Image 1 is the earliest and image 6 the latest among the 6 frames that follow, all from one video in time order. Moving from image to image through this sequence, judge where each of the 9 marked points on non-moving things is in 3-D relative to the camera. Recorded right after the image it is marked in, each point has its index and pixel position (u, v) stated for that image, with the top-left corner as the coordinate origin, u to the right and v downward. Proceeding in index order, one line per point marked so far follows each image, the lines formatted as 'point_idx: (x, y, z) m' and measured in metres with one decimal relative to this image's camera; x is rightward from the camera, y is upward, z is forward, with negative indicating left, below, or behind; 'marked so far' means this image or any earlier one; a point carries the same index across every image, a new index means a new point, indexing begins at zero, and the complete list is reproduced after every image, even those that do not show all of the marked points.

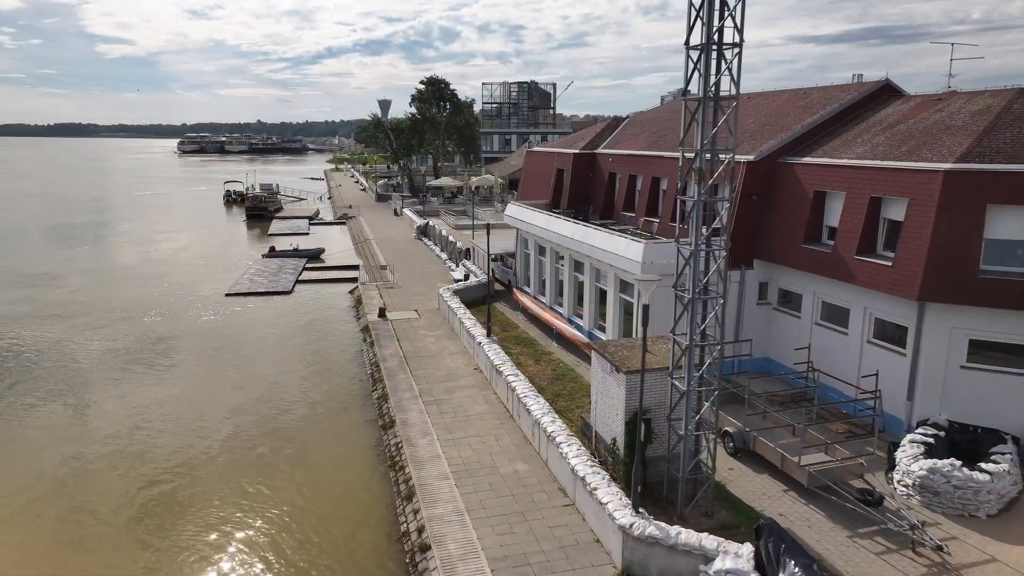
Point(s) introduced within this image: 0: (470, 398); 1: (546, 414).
0: (-0.7, -1.8, +17.6) m
1: (+0.5, -1.7, +14.6) m
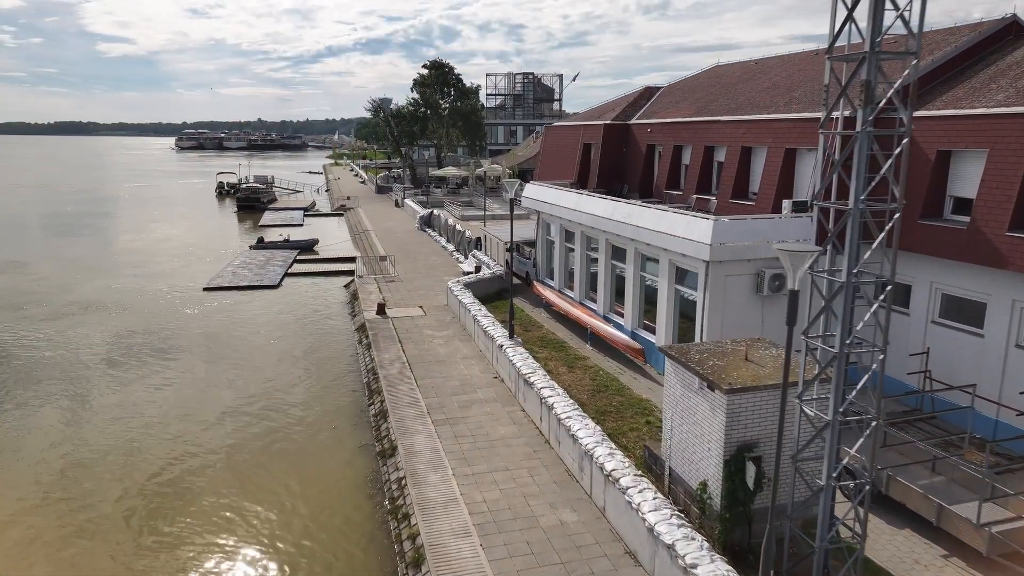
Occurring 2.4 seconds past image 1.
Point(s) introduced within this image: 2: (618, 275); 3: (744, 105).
0: (-0.3, -1.6, +13.9) m
1: (+0.9, -1.6, +10.9) m
2: (+1.8, +0.2, +18.4) m
3: (+4.0, +3.2, +18.7) m
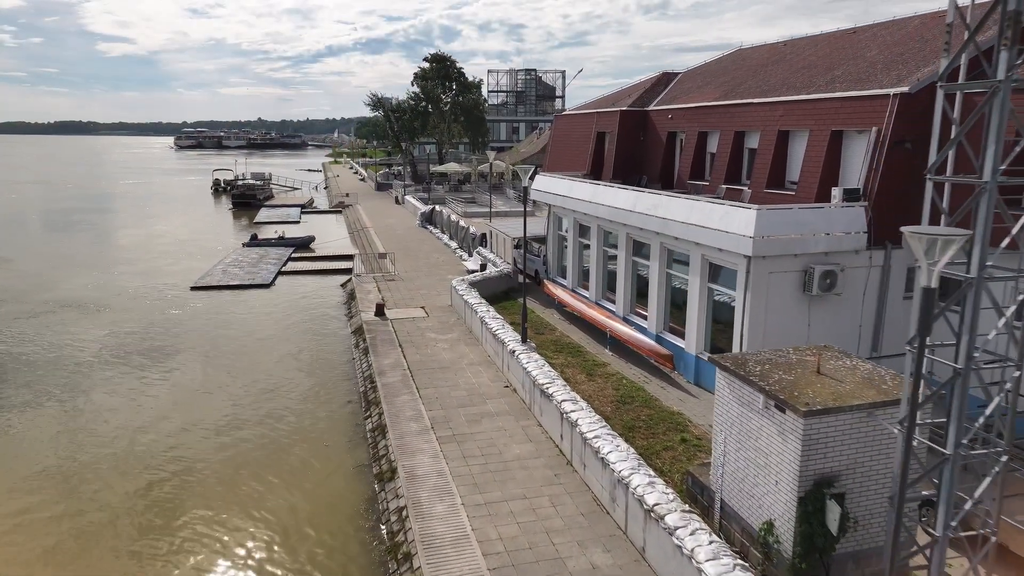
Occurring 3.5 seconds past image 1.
0: (-0.1, -1.6, +12.2) m
1: (+1.0, -1.5, +9.2) m
2: (+2.0, +0.2, +16.7) m
3: (+4.2, +3.2, +17.1) m
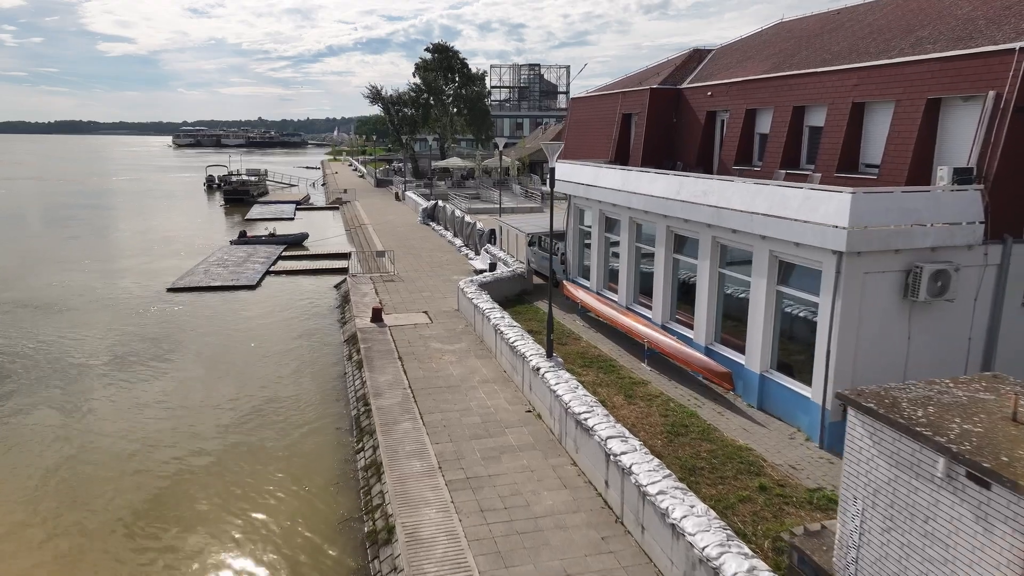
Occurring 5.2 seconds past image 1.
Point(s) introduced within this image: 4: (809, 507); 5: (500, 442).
0: (+0.2, -1.7, +9.7) m
1: (+1.3, -1.6, +6.7) m
2: (+2.2, +0.2, +14.2) m
3: (+4.4, +3.1, +14.5) m
4: (+2.4, -1.7, +8.6) m
5: (-0.1, -1.5, +10.7) m
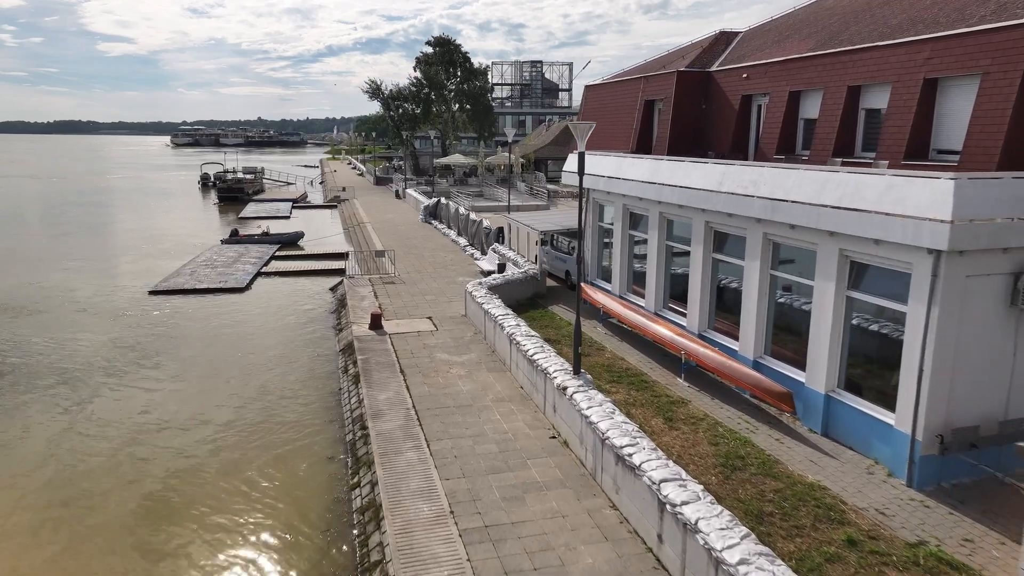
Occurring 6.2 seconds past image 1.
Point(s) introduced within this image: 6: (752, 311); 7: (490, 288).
0: (+0.4, -1.7, +8.0) m
1: (+1.5, -1.6, +5.0) m
2: (+2.4, +0.1, +12.5) m
3: (+4.6, +3.1, +12.8) m
4: (+2.6, -1.8, +6.9) m
5: (+0.1, -1.6, +9.0) m
6: (+2.5, -0.2, +11.5) m
7: (-0.3, 0.0, +16.9) m
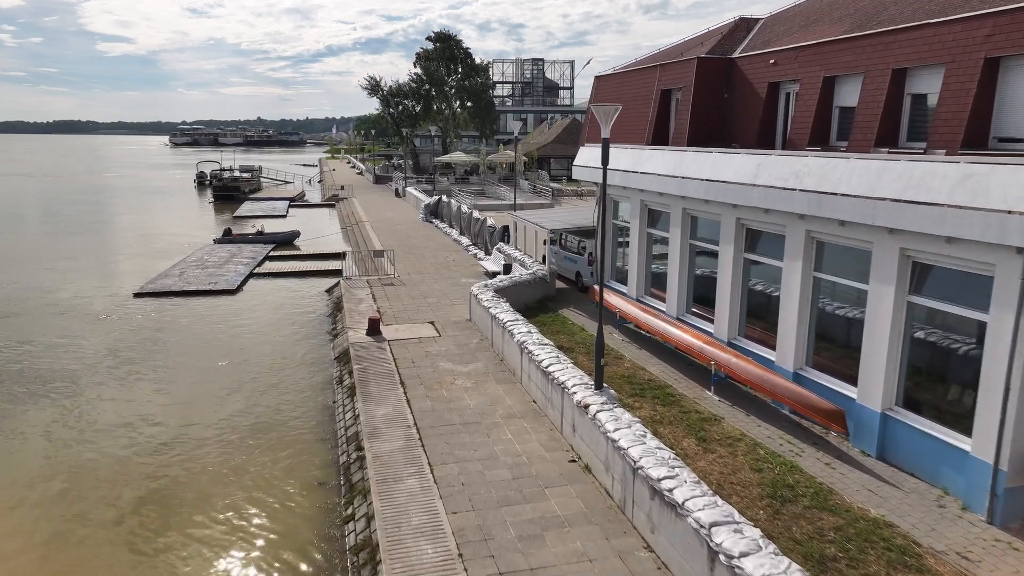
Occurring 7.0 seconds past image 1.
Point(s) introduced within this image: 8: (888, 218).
0: (+0.5, -1.7, +6.8) m
1: (+1.6, -1.7, +3.8) m
2: (+2.6, +0.1, +11.3) m
3: (+4.7, +3.0, +11.6) m
4: (+2.7, -1.8, +5.7) m
5: (+0.2, -1.6, +7.8) m
6: (+2.6, -0.2, +10.3) m
7: (-0.2, 0.0, +15.7) m
8: (+2.9, +0.5, +8.3) m
